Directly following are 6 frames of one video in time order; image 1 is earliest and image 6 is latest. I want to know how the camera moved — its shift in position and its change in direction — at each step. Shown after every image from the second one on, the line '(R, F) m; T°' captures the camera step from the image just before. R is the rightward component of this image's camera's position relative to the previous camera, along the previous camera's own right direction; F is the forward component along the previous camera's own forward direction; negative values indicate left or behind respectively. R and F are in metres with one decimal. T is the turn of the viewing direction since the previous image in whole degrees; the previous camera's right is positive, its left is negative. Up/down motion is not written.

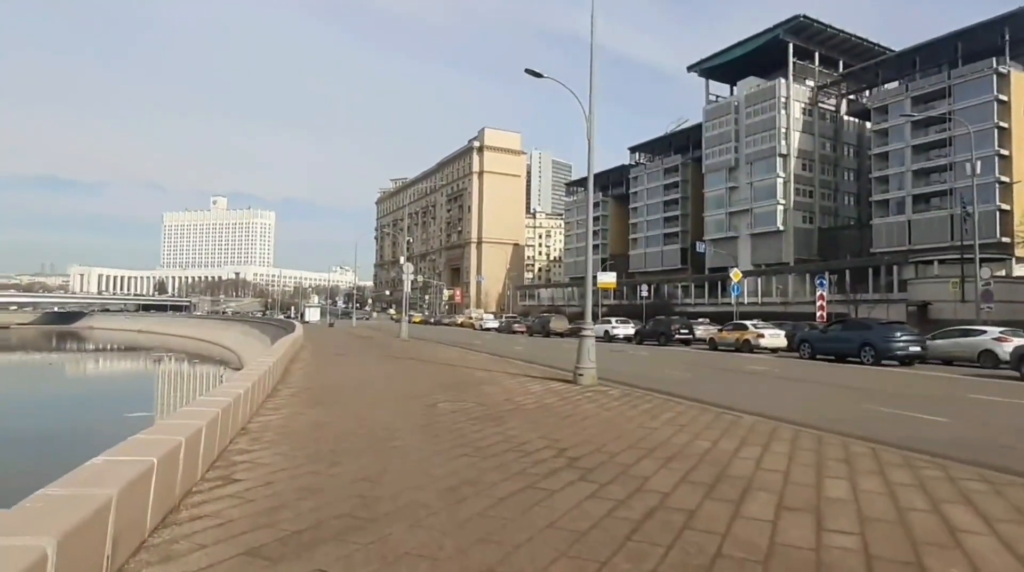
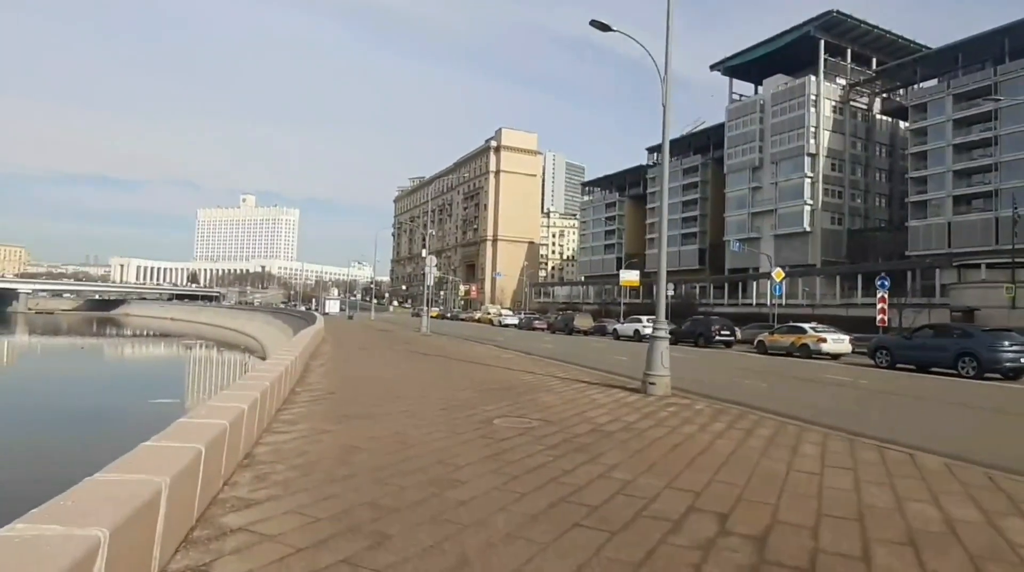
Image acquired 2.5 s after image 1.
(-0.7, +2.2) m; -1°
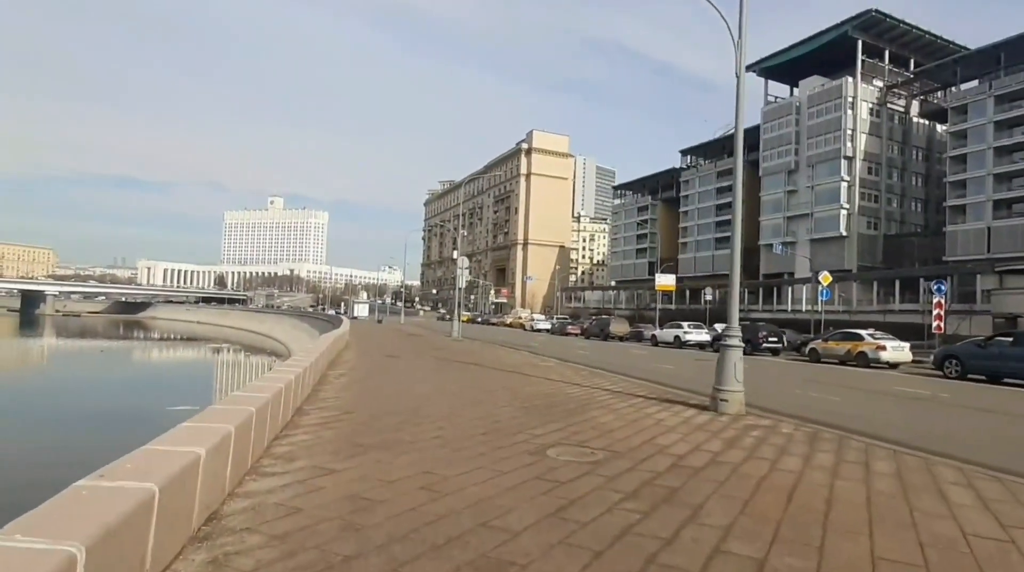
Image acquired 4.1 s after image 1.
(-0.3, +1.5) m; -2°
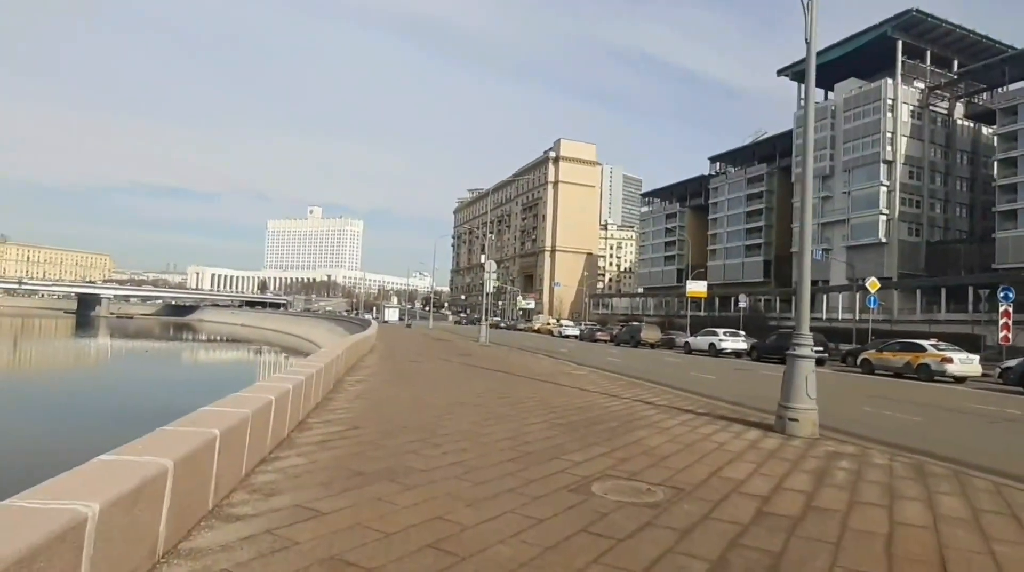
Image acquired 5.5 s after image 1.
(-0.1, +1.4) m; -2°
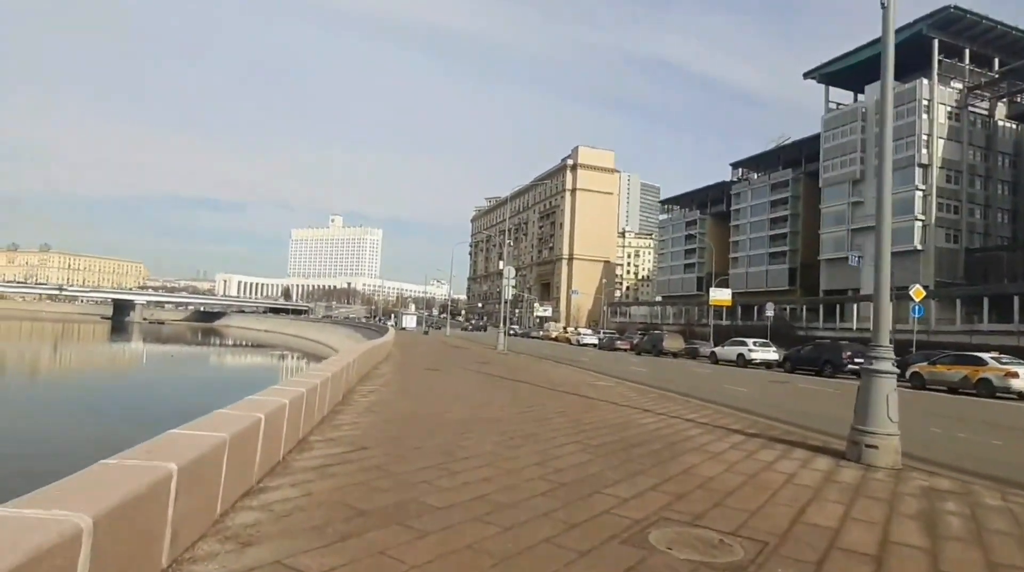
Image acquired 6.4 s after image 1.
(-0.1, +1.1) m; -1°
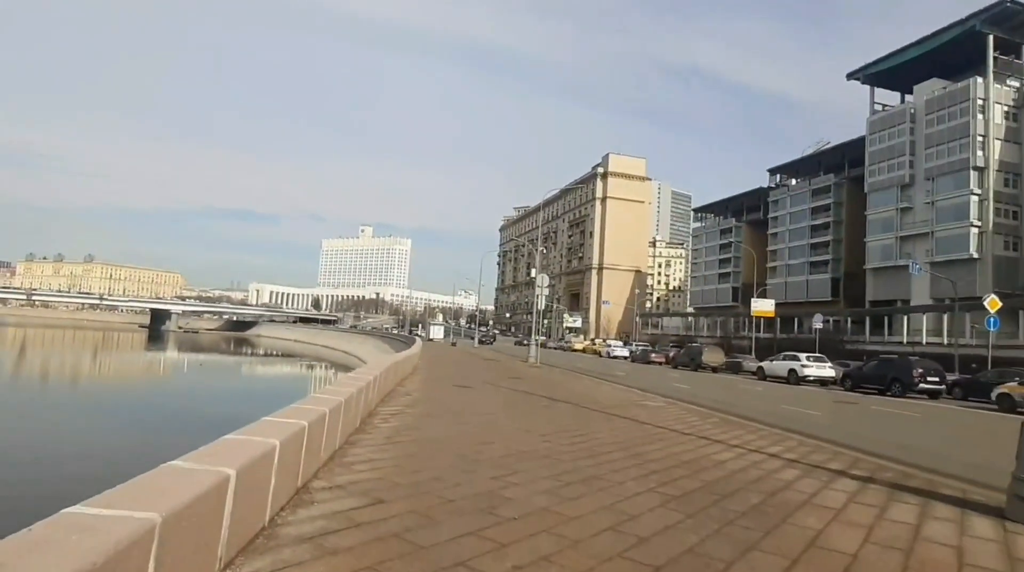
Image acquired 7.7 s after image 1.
(-0.2, +1.6) m; -2°
